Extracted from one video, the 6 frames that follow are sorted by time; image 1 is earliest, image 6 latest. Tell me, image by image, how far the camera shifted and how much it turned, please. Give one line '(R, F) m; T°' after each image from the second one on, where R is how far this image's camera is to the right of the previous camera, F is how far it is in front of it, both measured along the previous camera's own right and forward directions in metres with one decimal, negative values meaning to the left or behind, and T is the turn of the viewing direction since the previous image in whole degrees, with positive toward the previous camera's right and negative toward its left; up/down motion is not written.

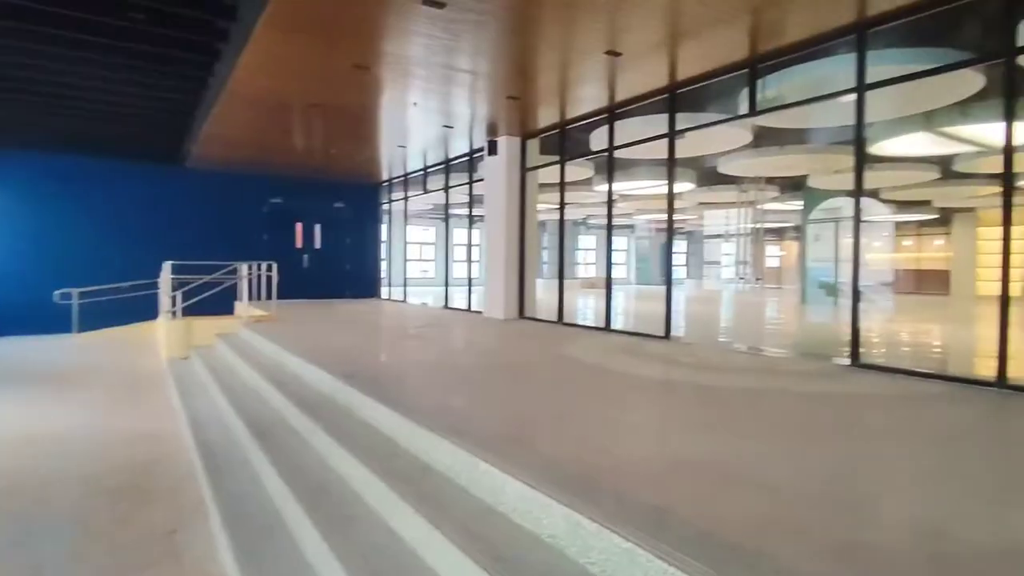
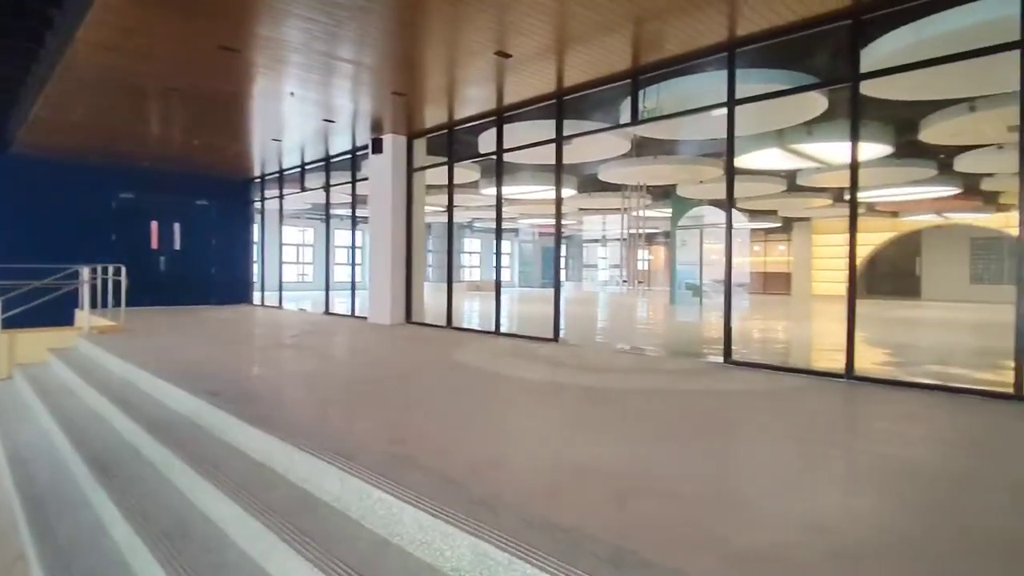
(0.0, +0.1) m; +11°
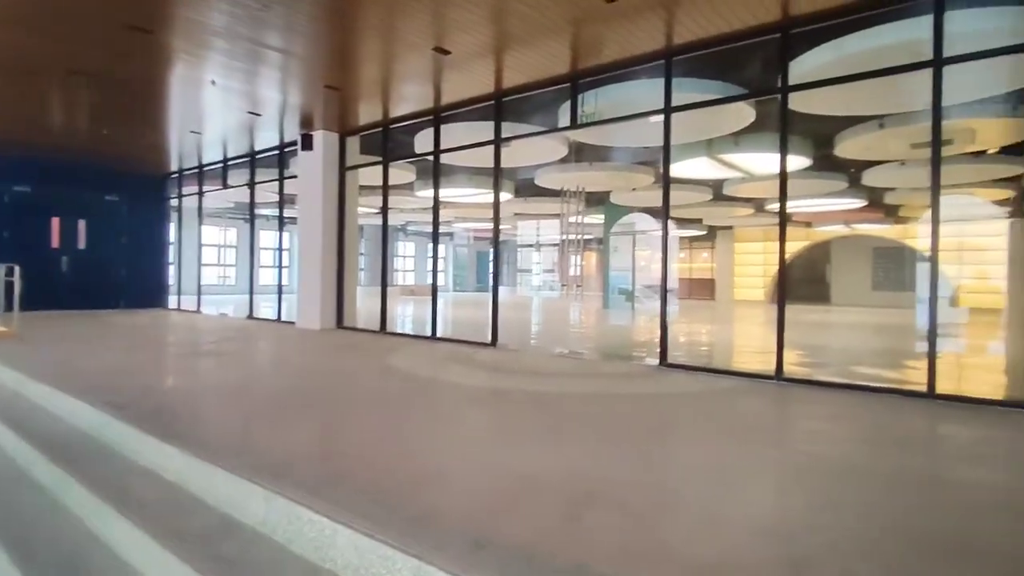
(0.0, +0.1) m; +7°
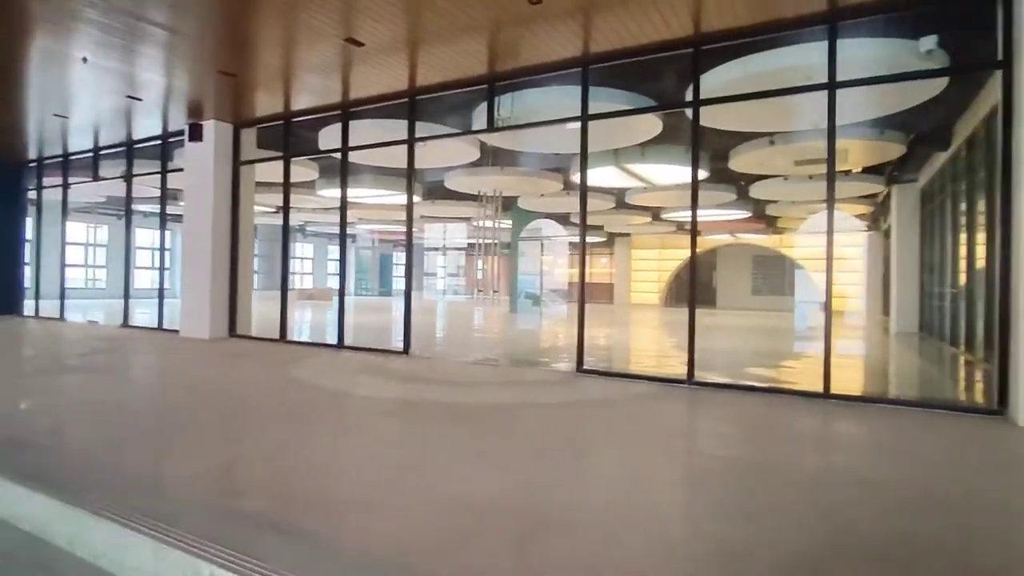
(-0.1, +0.1) m; +10°
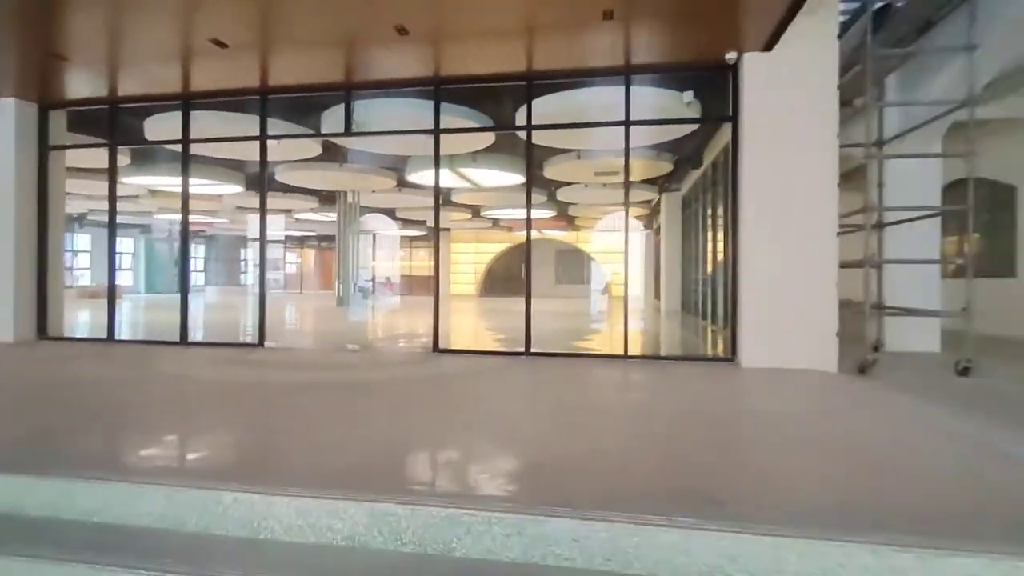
(-0.4, -0.6) m; +19°
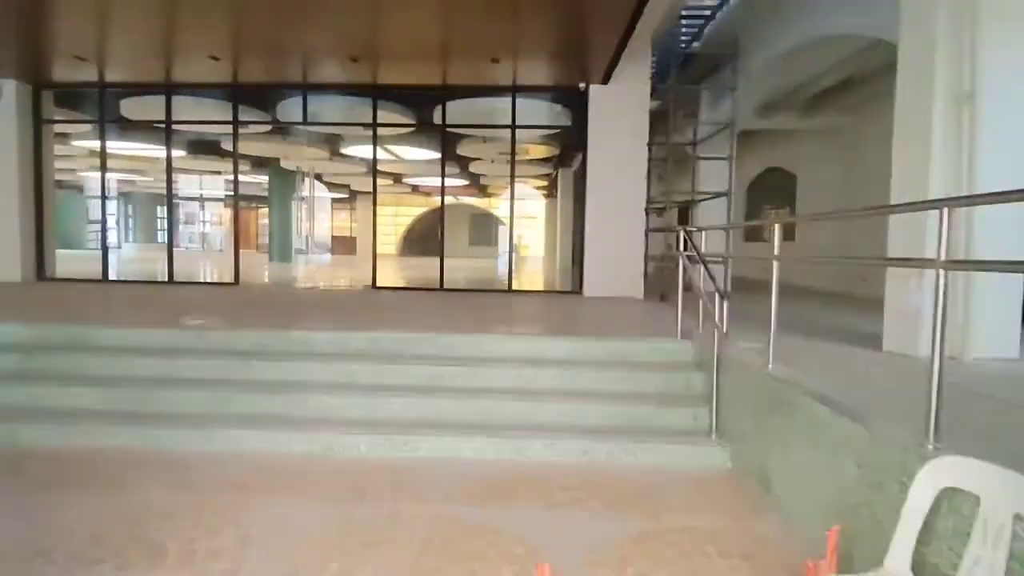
(0.0, -2.0) m; +8°
